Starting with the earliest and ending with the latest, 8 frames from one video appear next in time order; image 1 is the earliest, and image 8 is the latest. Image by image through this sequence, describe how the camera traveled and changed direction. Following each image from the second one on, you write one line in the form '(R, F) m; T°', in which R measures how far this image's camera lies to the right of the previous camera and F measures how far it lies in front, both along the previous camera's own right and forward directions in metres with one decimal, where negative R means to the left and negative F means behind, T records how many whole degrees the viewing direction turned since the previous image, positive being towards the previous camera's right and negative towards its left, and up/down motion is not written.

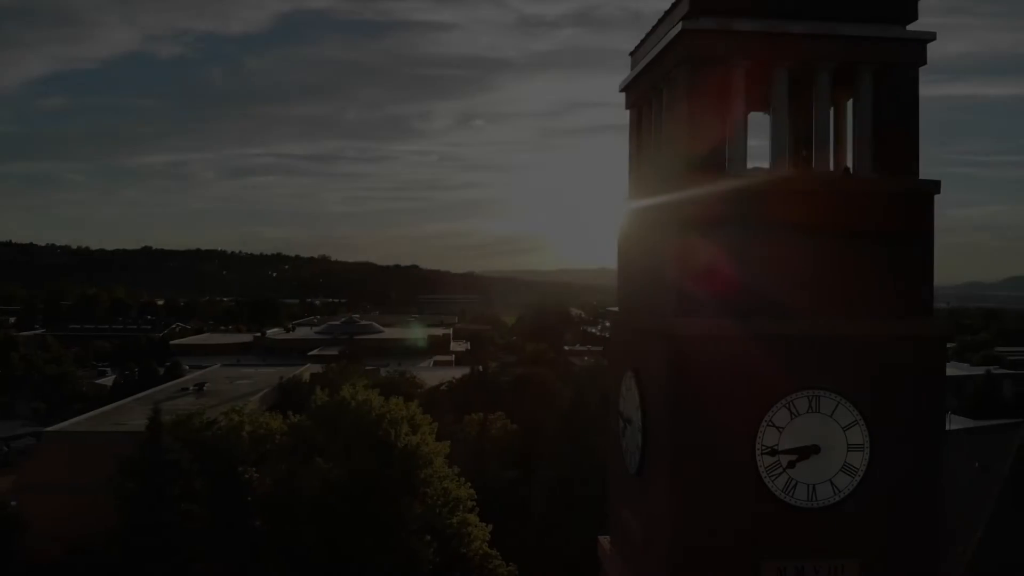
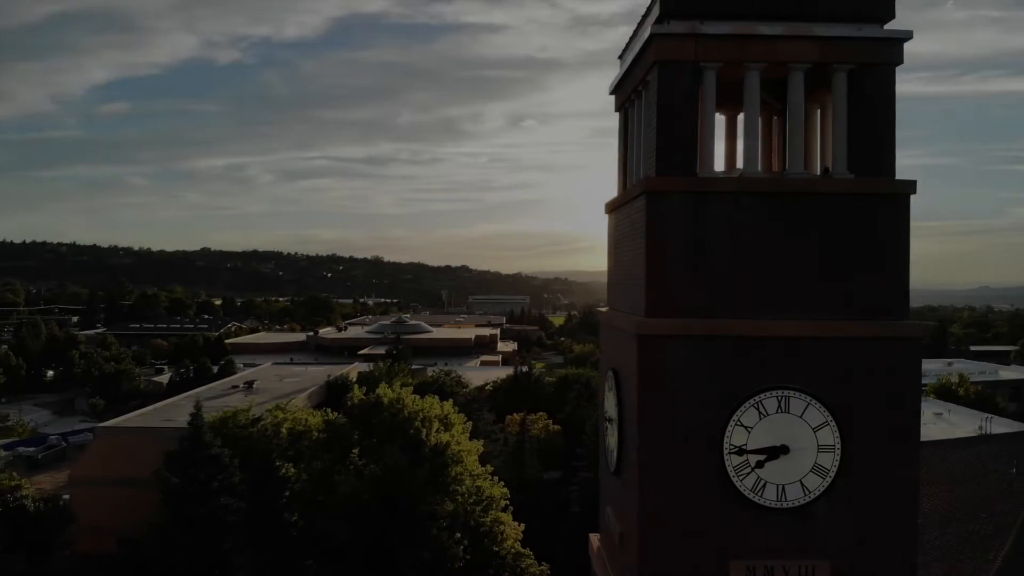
(+0.7, -0.1) m; -3°
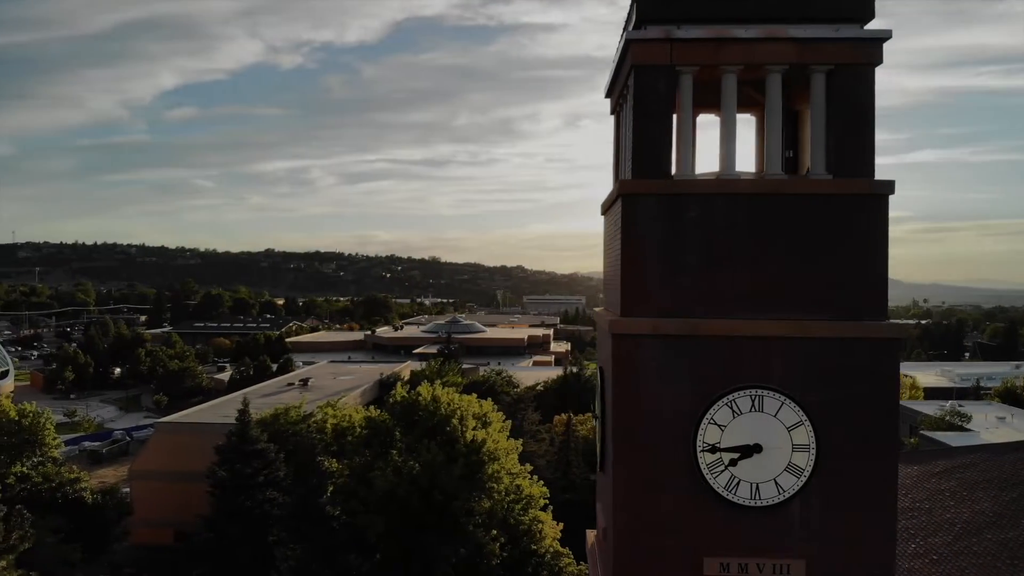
(+0.7, -0.2) m; -4°
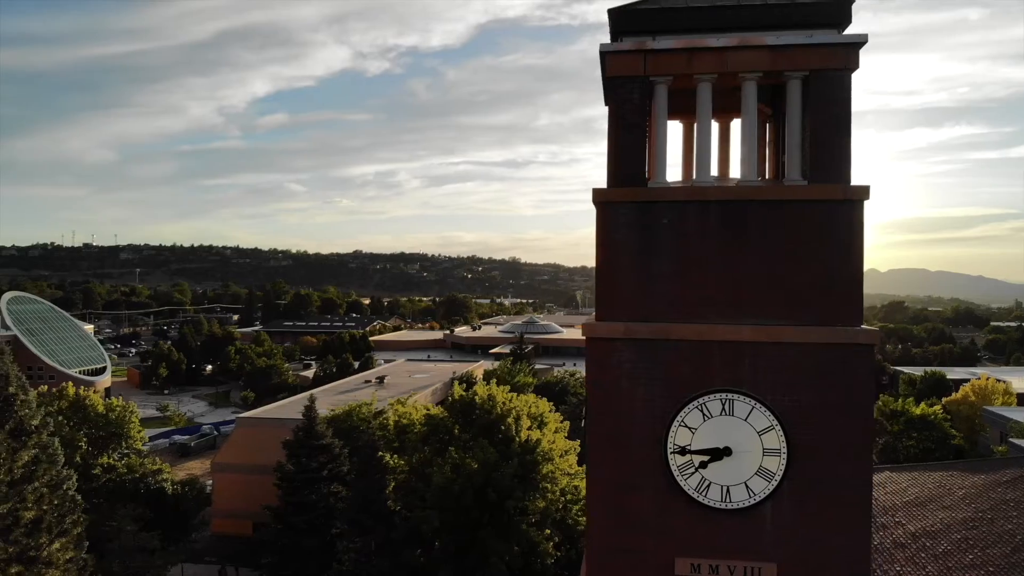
(+0.9, -0.2) m; -6°
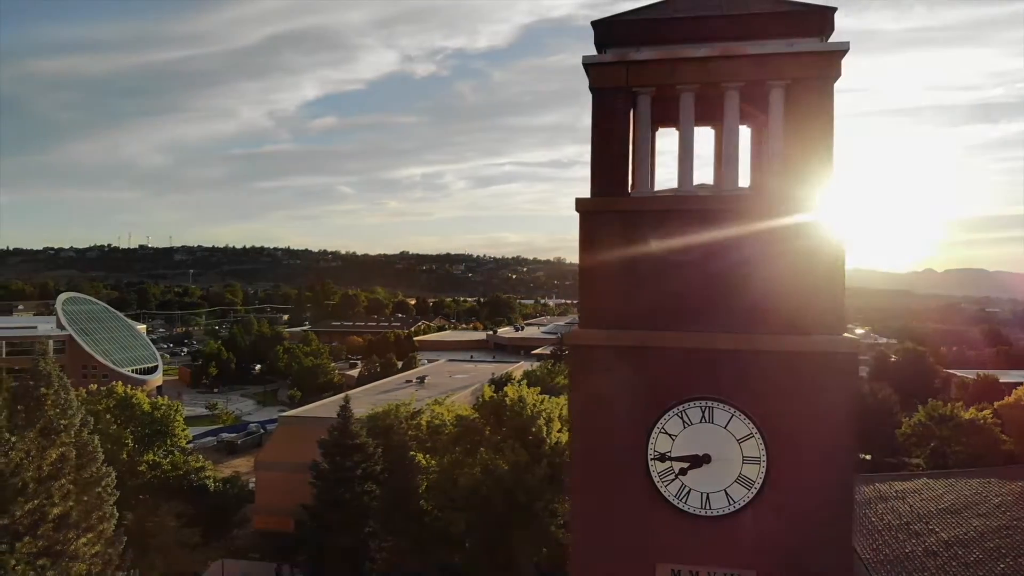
(+0.6, -0.1) m; -3°
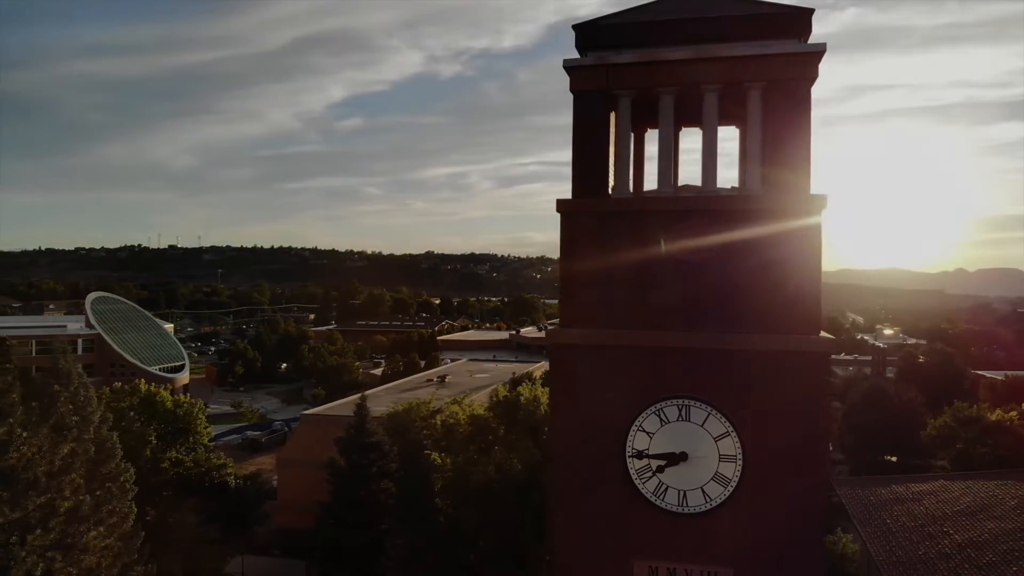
(+0.4, -0.1) m; -2°
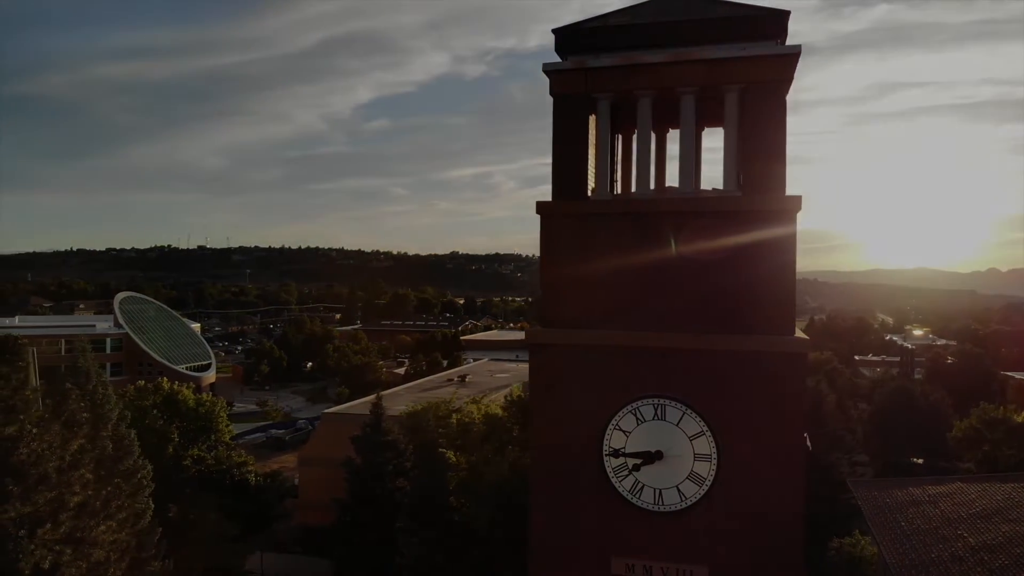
(+0.4, -0.1) m; -2°
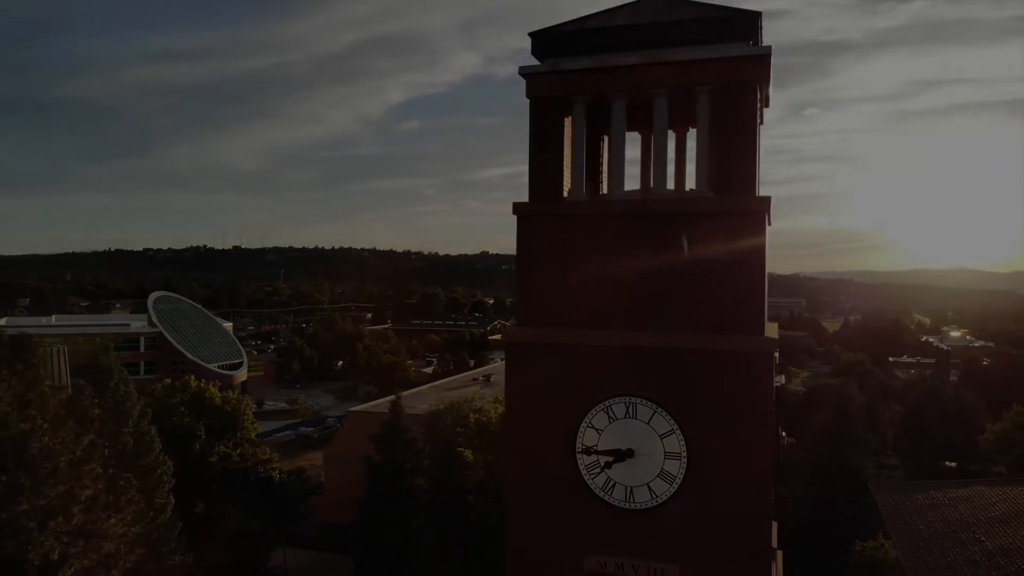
(+0.5, -0.1) m; -2°
